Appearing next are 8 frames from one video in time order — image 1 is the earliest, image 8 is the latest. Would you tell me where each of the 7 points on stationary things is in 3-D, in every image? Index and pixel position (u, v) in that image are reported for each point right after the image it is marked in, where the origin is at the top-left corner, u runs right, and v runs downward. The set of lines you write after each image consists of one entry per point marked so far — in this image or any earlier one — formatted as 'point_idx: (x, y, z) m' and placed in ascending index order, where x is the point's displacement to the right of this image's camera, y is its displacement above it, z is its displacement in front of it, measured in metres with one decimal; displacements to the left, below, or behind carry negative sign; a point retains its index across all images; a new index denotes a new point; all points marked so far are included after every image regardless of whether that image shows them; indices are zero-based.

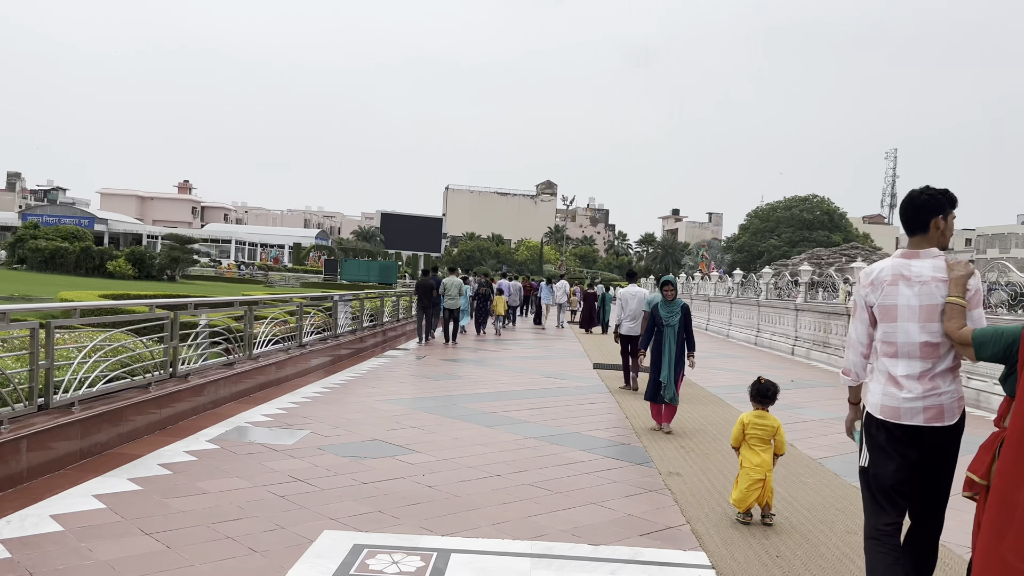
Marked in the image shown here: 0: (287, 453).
0: (-2.1, -1.5, +7.6) m
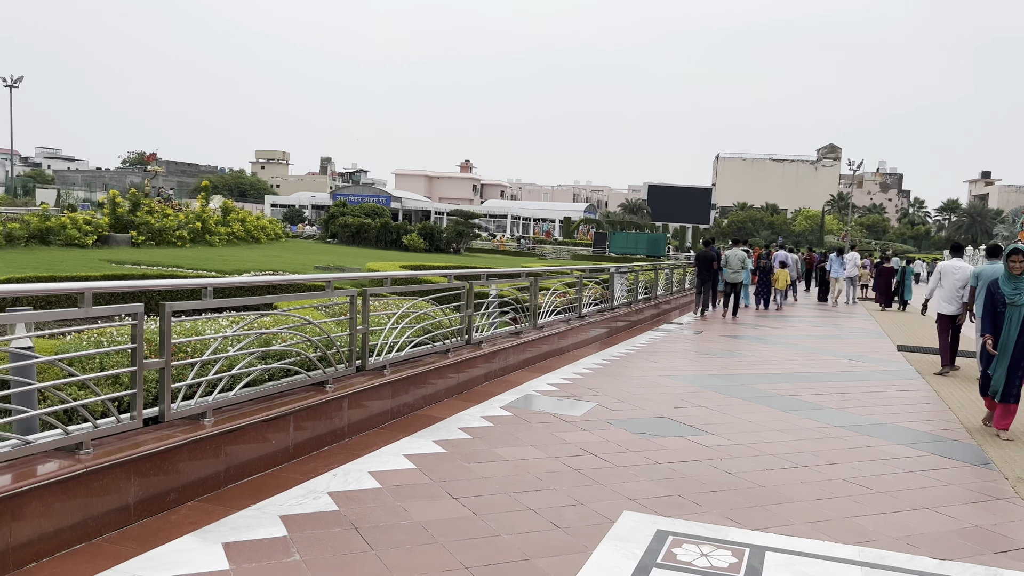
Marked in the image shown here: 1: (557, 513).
0: (+0.6, -1.3, +7.5) m
1: (+0.3, -1.4, +5.0) m
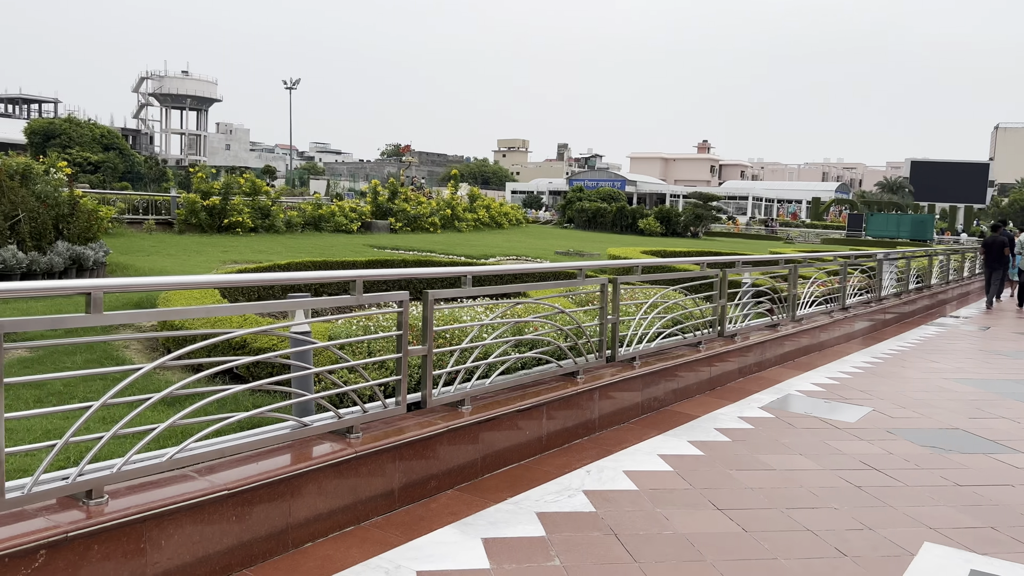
0: (+2.8, -1.2, +6.7) m
1: (+1.7, -1.3, +4.3) m
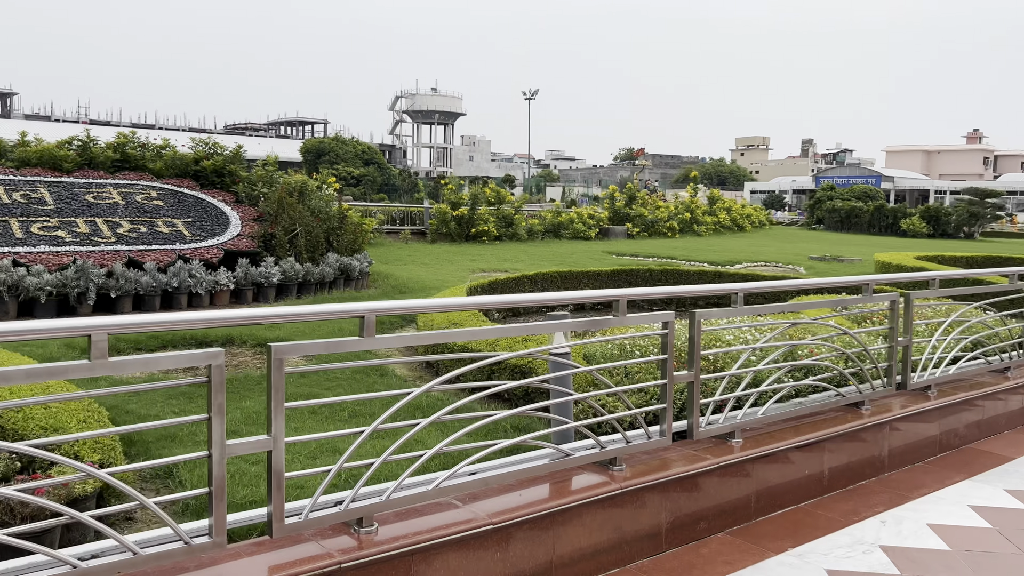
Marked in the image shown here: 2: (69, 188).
0: (+4.6, -1.3, +5.3) m
1: (+3.0, -1.4, +3.3) m
2: (-4.8, +1.1, +8.9) m
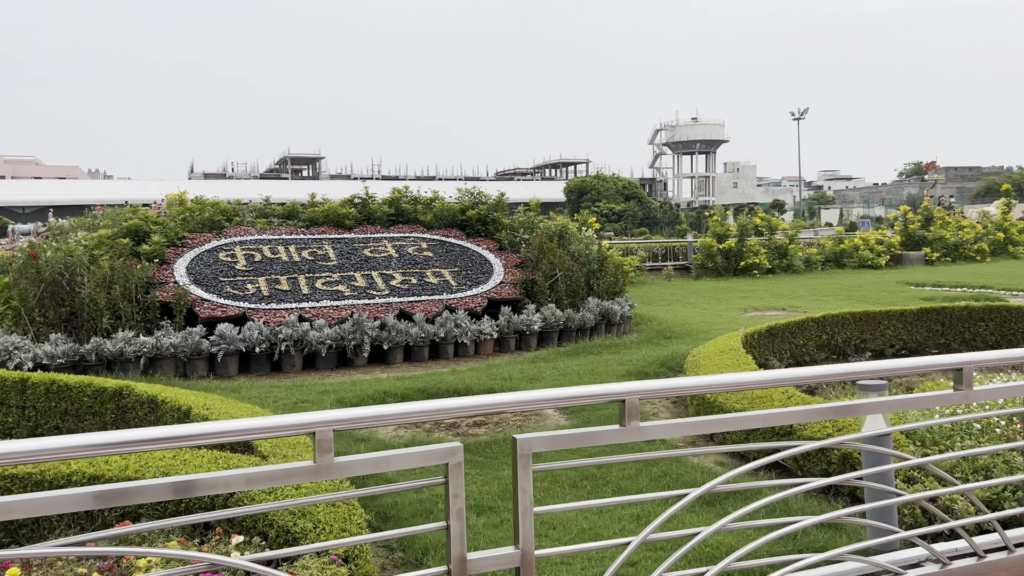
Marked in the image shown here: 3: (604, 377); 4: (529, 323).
0: (+6.0, -1.5, +2.9) m
1: (+3.8, -1.6, +1.5) m
2: (-1.9, +0.5, +9.4) m
3: (+0.8, -0.7, +6.9) m
4: (+0.2, -0.4, +8.4) m
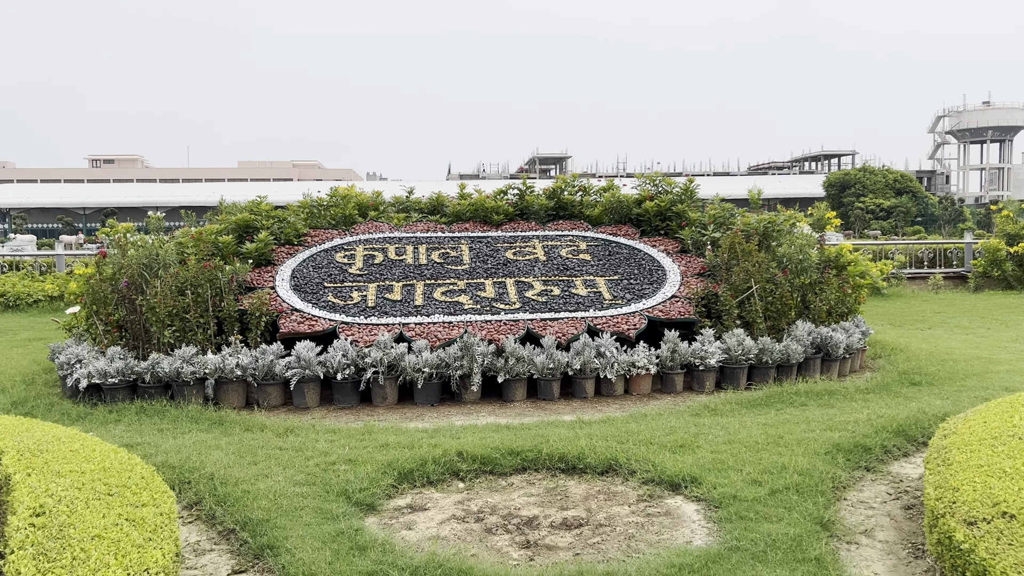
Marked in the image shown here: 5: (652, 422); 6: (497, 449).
0: (+5.4, -1.8, -0.8) m
1: (+2.9, -1.8, -1.5) m
2: (-0.2, +0.4, +7.7) m
3: (+1.6, -0.9, +4.6) m
4: (+1.4, -0.5, +6.1) m
5: (+0.9, -0.9, +5.3) m
6: (-0.1, -0.9, +4.7) m
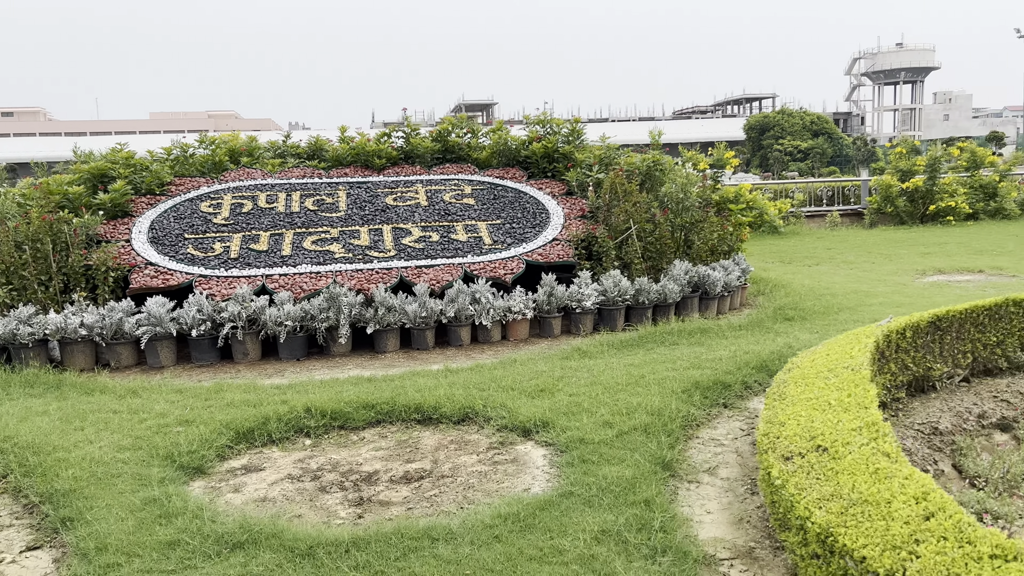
0: (+5.0, -1.6, -0.5) m
1: (+2.6, -1.8, -1.3) m
2: (-1.3, +0.9, +7.4) m
3: (+0.8, -0.6, +4.5) m
4: (+0.5, -0.1, +6.0) m
5: (0.0, -0.5, +5.1) m
6: (-0.9, -0.6, +4.5) m
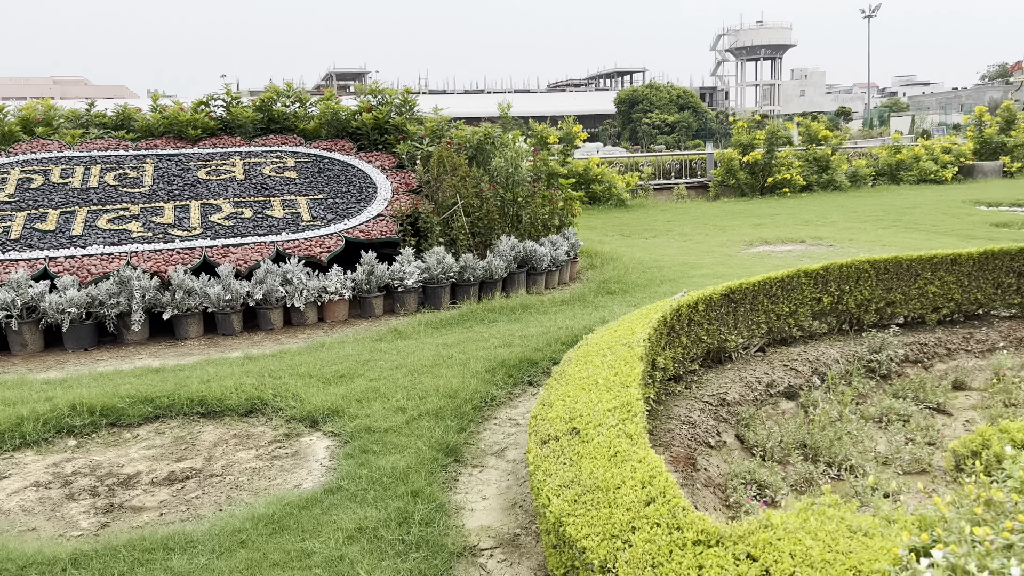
0: (+4.6, -1.6, +0.1) m
1: (+2.4, -1.8, -1.1) m
2: (-2.8, +1.1, +6.9) m
3: (-0.3, -0.4, +4.4) m
4: (-0.8, +0.1, +5.8) m
5: (-1.1, -0.4, +4.9) m
6: (-1.9, -0.5, +4.1) m
